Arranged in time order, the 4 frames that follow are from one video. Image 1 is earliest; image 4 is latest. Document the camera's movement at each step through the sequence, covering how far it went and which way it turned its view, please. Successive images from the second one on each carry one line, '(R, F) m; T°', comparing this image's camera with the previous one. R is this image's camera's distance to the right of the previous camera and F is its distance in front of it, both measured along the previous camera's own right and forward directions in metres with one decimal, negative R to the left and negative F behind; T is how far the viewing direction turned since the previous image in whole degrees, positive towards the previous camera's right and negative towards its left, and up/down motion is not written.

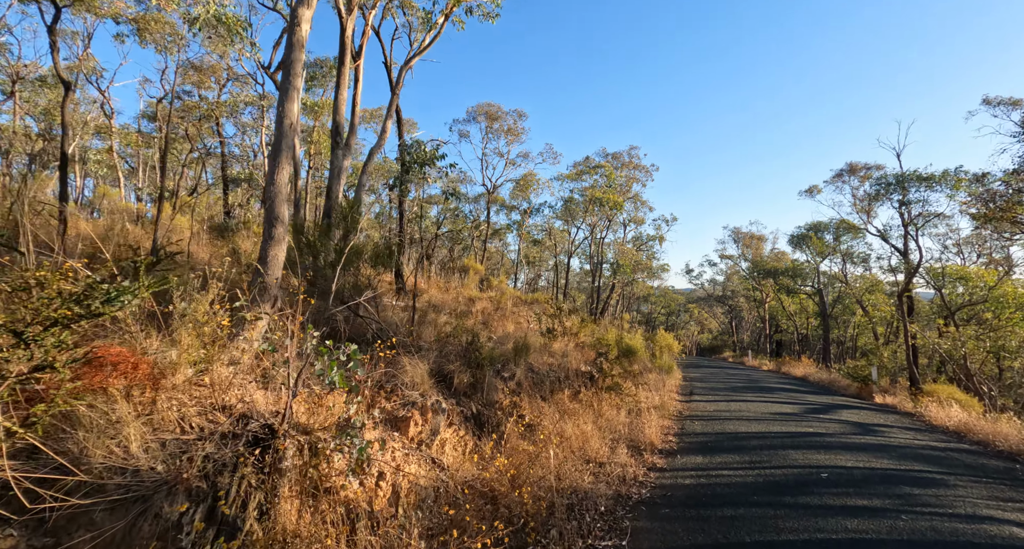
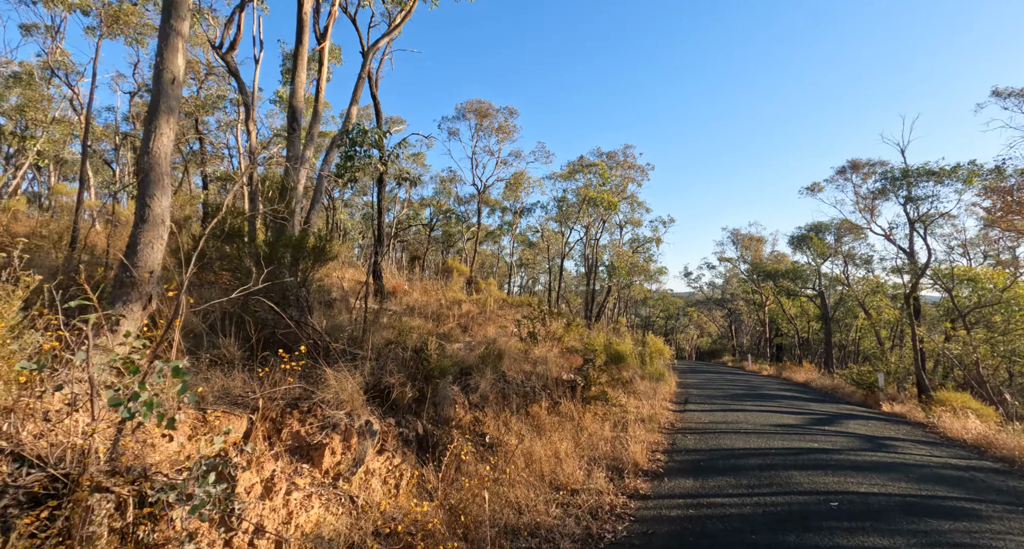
(+0.4, +0.9) m; 0°
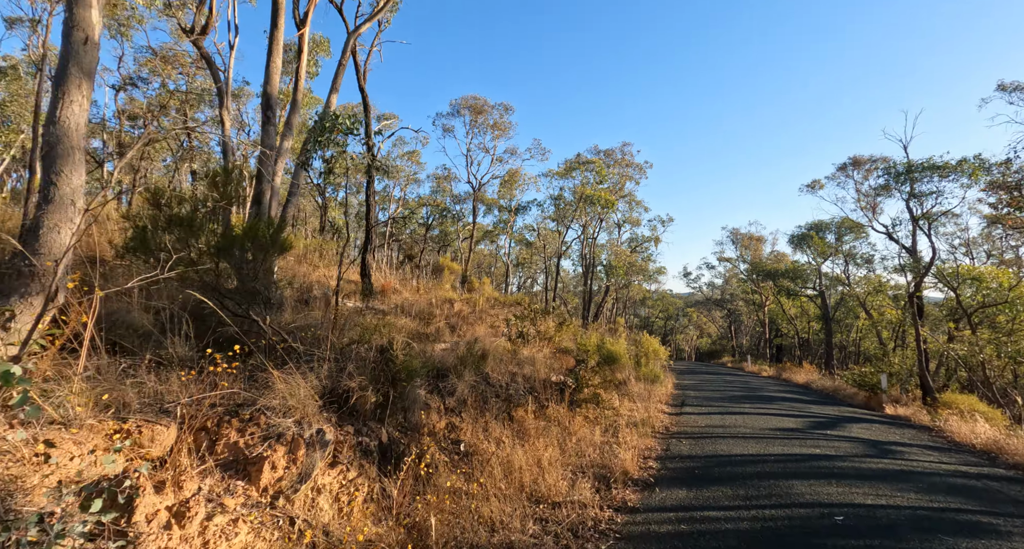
(+0.2, +0.4) m; 0°
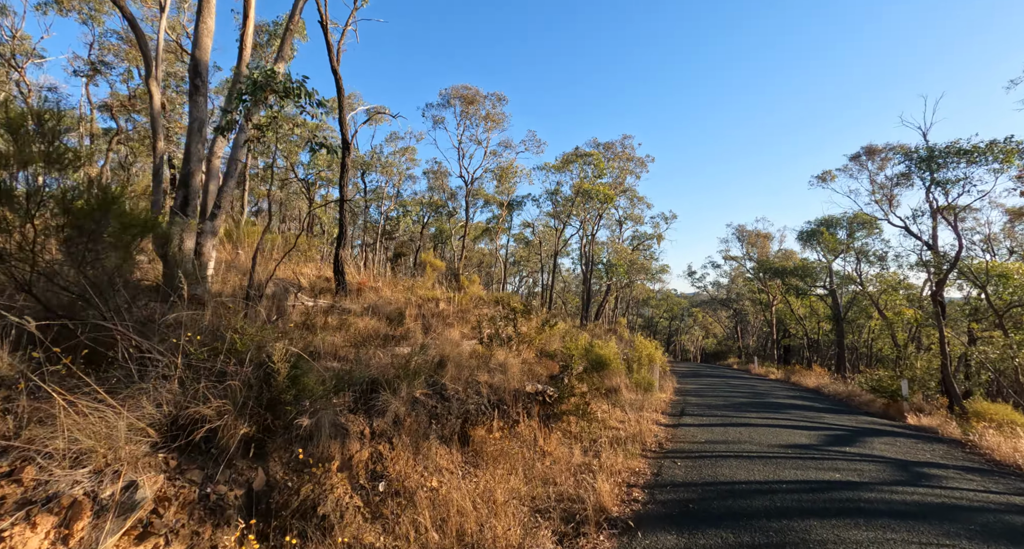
(+0.5, +1.2) m; -1°
